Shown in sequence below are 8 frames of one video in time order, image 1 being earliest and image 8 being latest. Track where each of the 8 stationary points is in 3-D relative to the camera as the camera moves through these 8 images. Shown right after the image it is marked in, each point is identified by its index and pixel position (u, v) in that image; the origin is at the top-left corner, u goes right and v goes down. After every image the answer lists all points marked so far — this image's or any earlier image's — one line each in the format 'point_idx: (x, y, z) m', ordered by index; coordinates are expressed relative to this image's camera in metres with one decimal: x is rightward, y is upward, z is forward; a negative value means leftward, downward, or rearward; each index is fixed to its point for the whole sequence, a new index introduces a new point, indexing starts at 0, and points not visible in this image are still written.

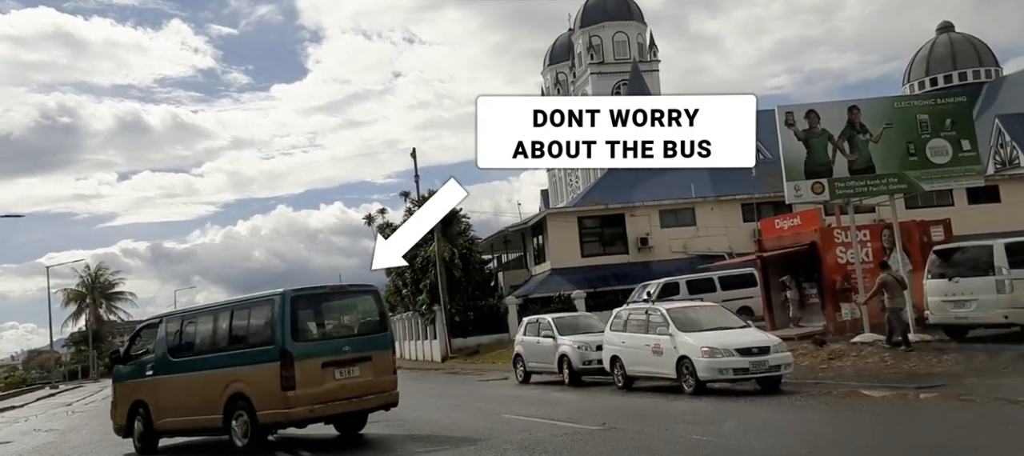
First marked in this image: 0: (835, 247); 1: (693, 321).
0: (+7.2, -0.4, +20.3) m
1: (+3.0, -1.5, +15.3) m
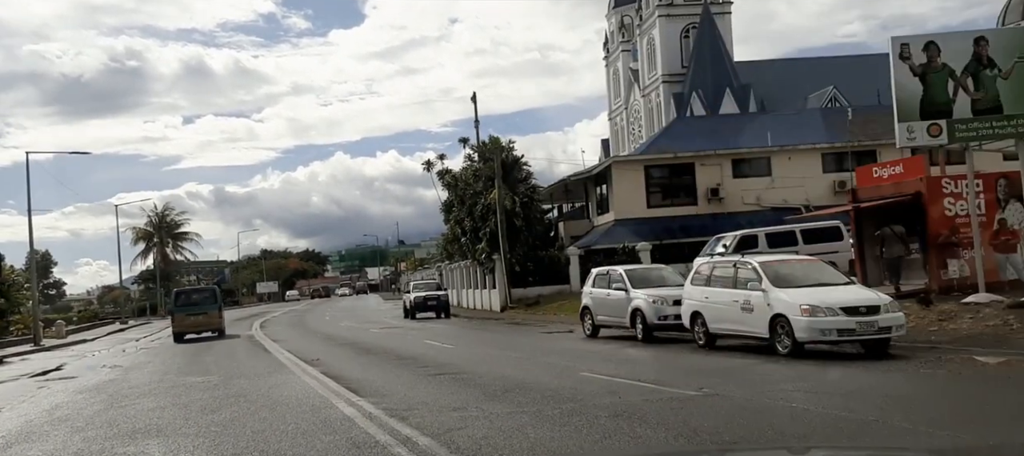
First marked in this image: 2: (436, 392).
0: (+8.7, +0.6, +18.5) m
1: (+4.2, -0.7, +13.9) m
2: (-0.8, -1.7, +9.4) m
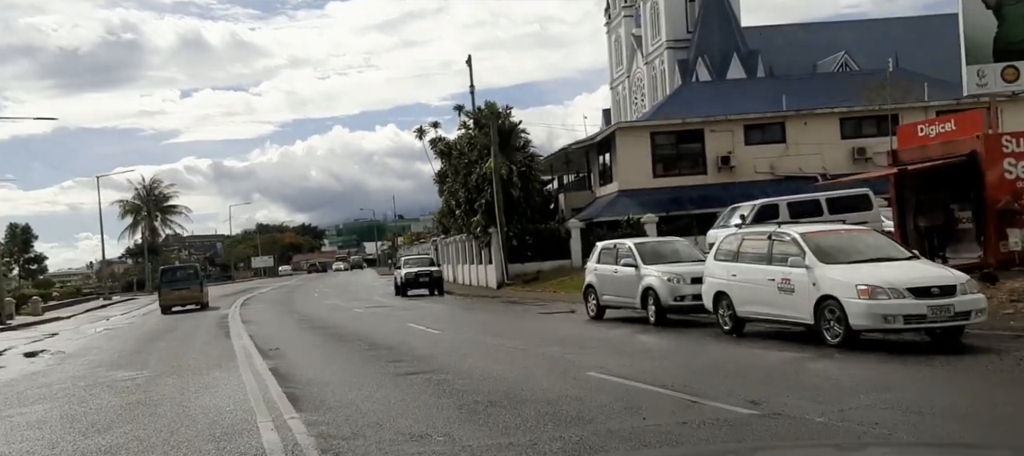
0: (+8.6, +1.2, +16.2) m
1: (+4.1, -0.3, +11.5) m
2: (-0.9, -1.4, +7.1) m
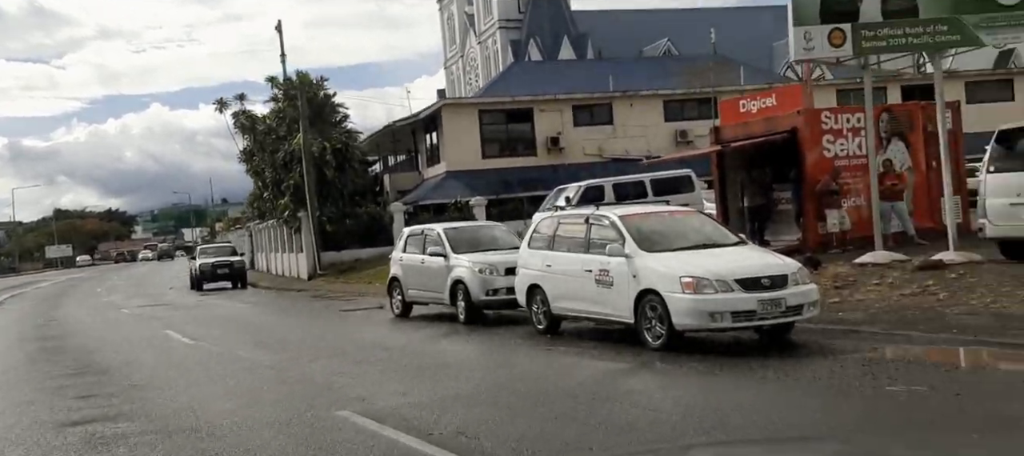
0: (+5.2, +1.5, +15.5) m
1: (+1.6, -0.1, +10.2) m
2: (-2.5, -1.3, +4.9) m
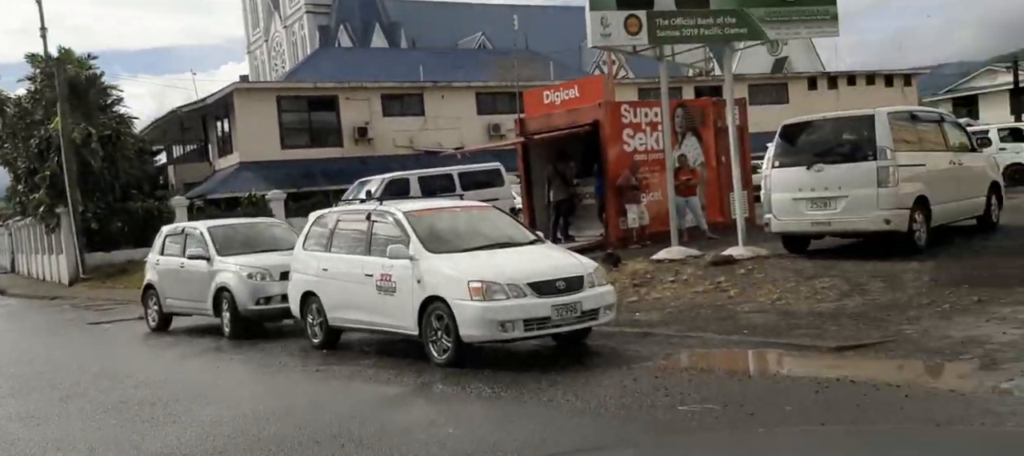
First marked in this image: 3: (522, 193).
0: (+1.9, +1.6, +14.8) m
1: (-0.6, -0.1, +8.9) m
2: (-3.6, -1.4, +3.0) m
3: (+0.2, +0.7, +17.2) m
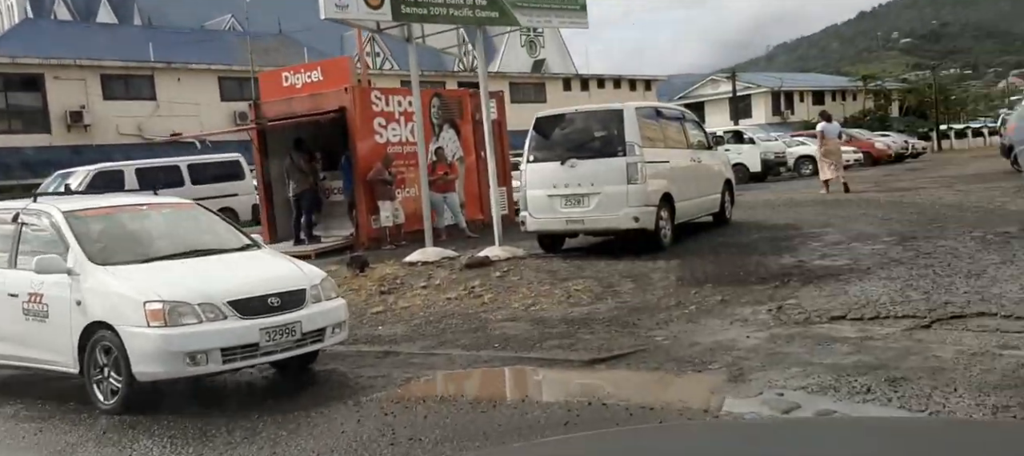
0: (-1.9, +1.6, +13.3) m
1: (-2.9, -0.1, +7.0) m
2: (-4.4, -1.4, +0.5) m
3: (-4.2, +0.7, +15.2) m
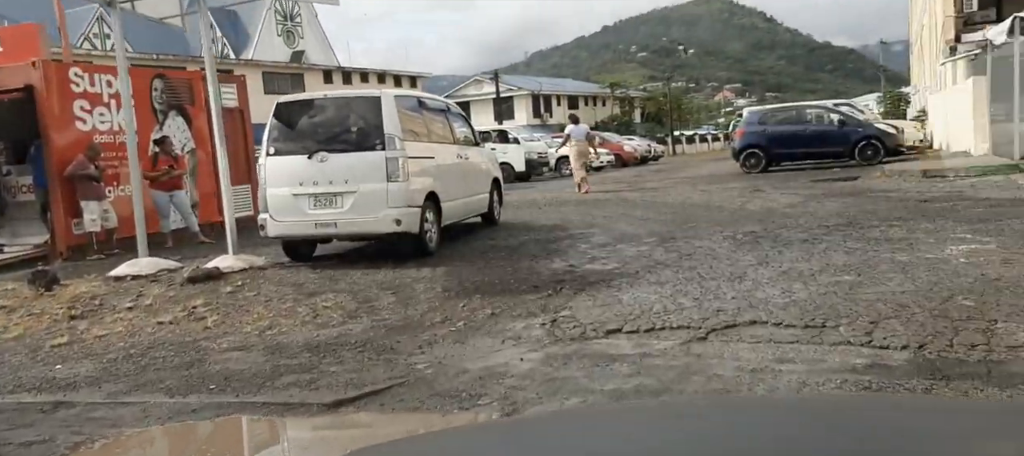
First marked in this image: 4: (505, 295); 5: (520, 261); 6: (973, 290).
0: (-5.1, +1.5, +10.7) m
1: (-4.5, -0.2, +4.3) m
2: (-4.3, -1.5, -2.2) m
3: (-7.7, +0.6, +12.0) m
4: (-0.1, -0.8, +11.1) m
5: (+0.1, -0.5, +13.3) m
6: (+6.0, -0.8, +12.0) m
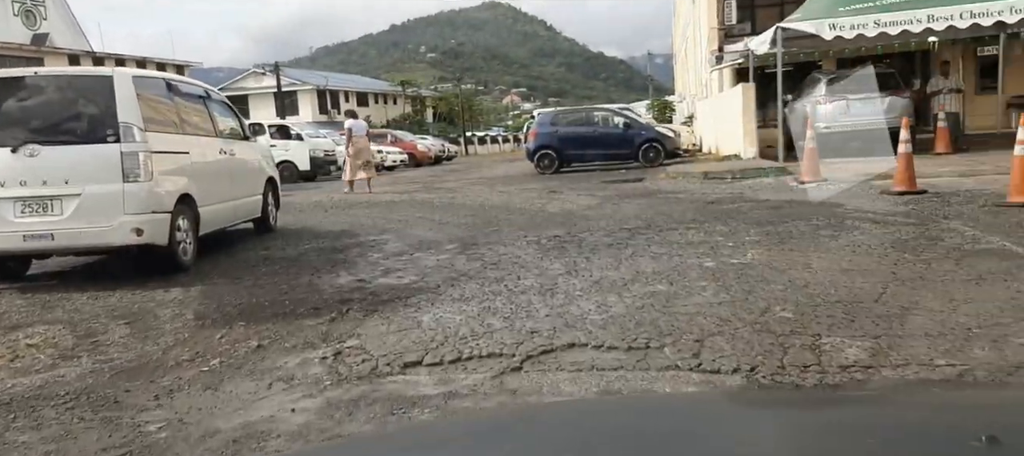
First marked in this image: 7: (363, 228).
0: (-7.1, +1.4, +7.6) m
1: (-5.1, -0.3, +1.6) m
2: (-3.4, -1.7, -4.8) m
3: (-10.0, +0.4, +8.3) m
4: (-2.3, -0.9, +9.1) m
5: (-2.6, -0.6, +11.3) m
6: (+3.4, -0.9, +11.3) m
7: (-2.5, 0.0, +15.7) m
